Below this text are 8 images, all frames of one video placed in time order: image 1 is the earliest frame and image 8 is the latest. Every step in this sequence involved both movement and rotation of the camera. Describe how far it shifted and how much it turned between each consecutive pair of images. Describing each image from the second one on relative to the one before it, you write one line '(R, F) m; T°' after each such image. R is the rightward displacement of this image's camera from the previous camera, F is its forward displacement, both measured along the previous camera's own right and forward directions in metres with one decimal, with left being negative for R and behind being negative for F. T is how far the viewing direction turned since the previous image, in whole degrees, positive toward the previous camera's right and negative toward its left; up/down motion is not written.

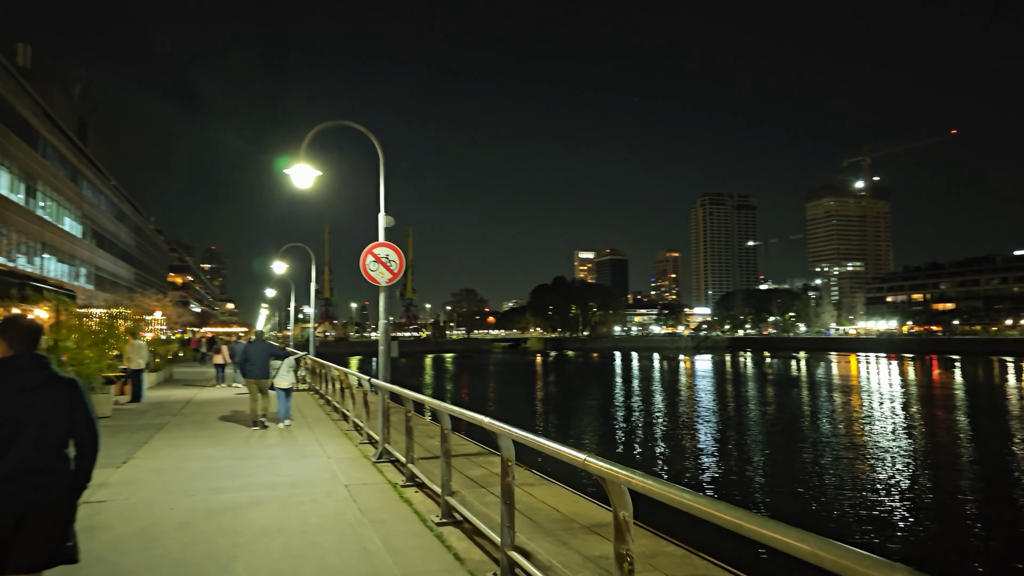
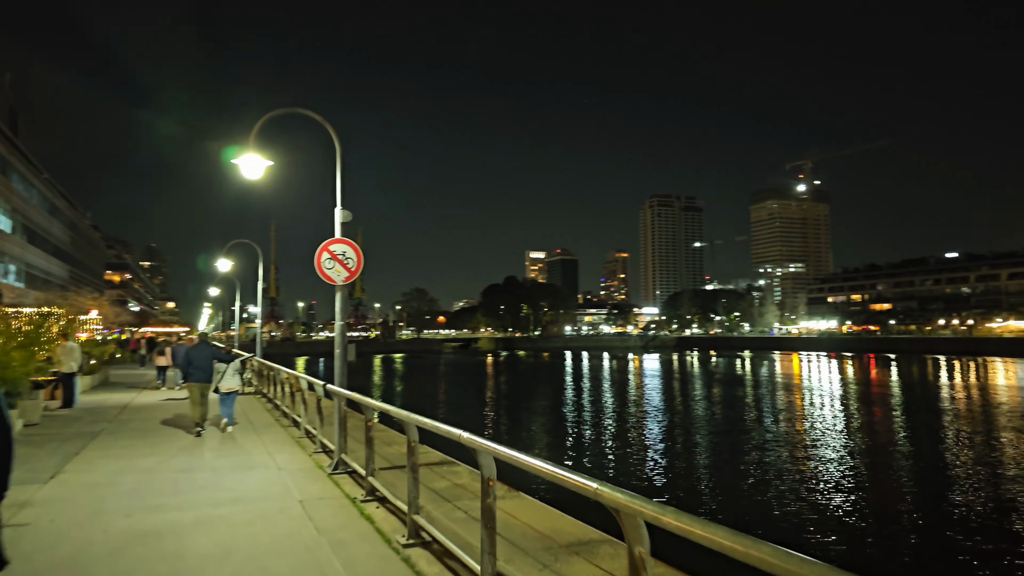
(-0.1, +0.1) m; +4°
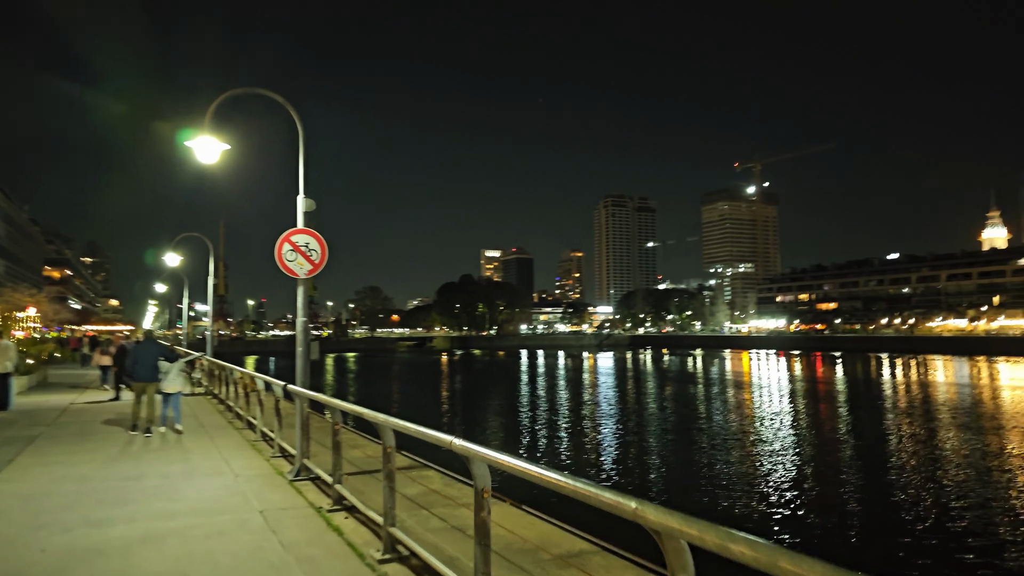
(-0.1, +0.1) m; +4°
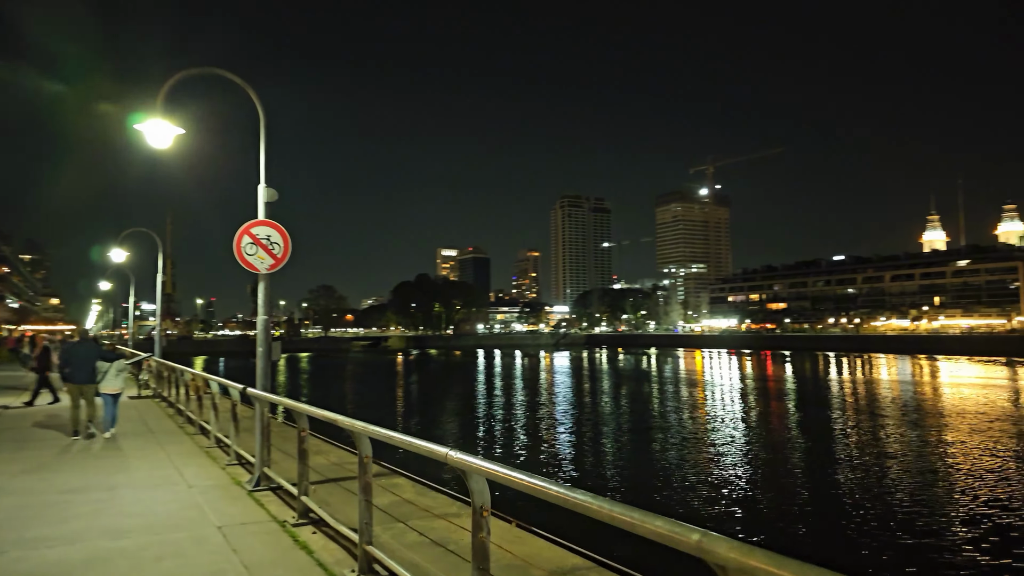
(-0.1, +0.1) m; +3°
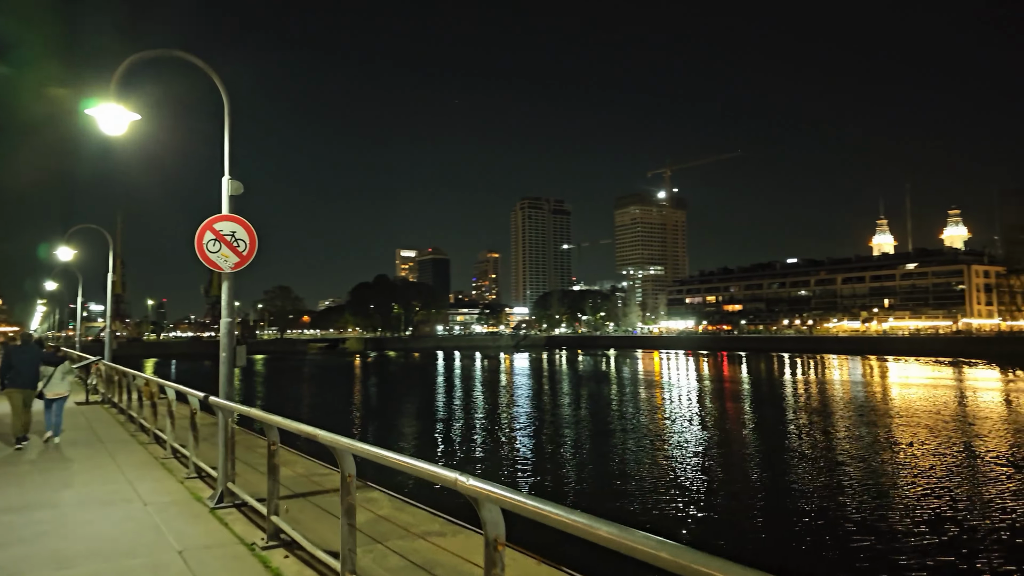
(-0.1, +0.1) m; +3°
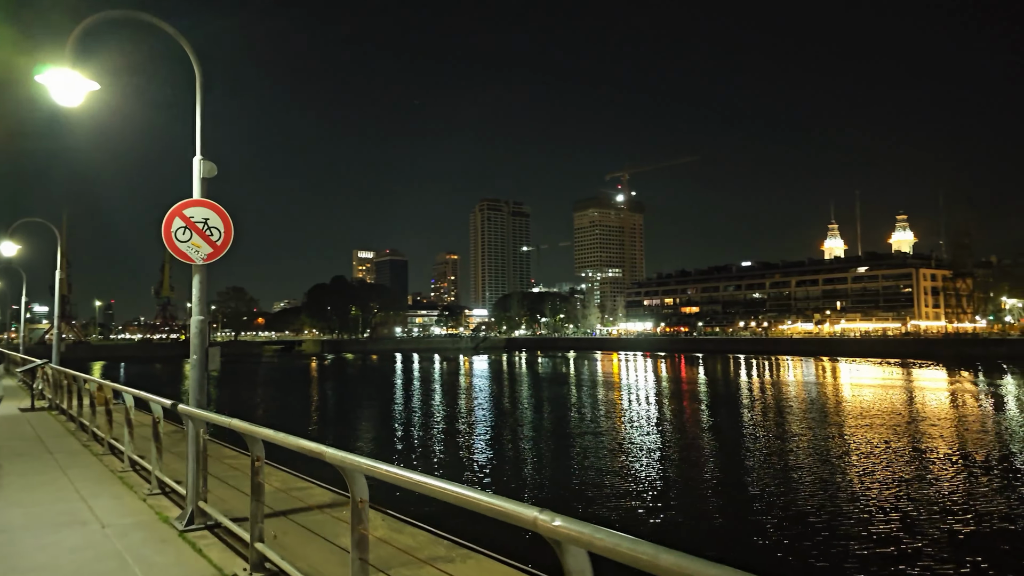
(-0.1, +0.2) m; +3°
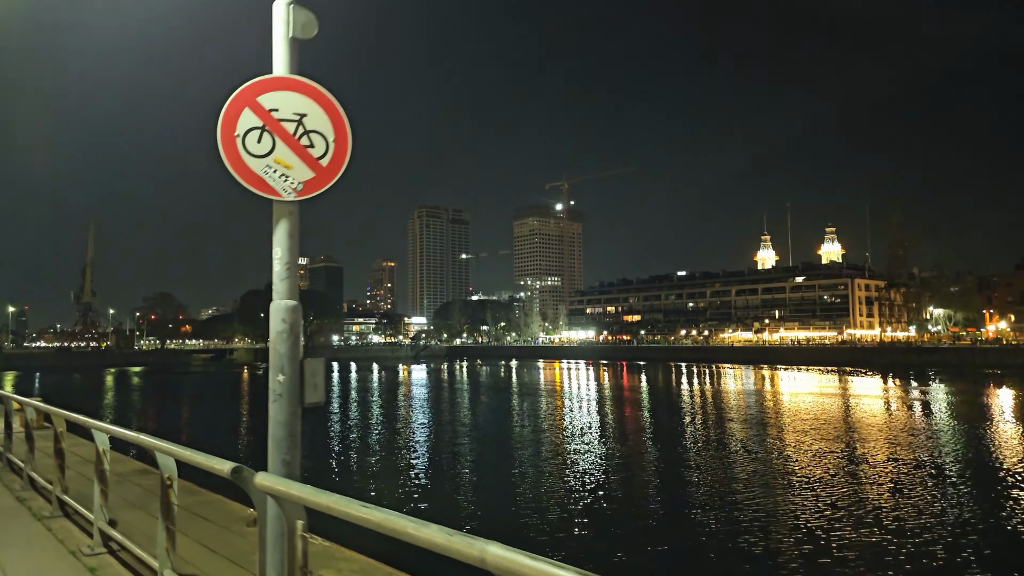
(-0.6, +0.8) m; +5°
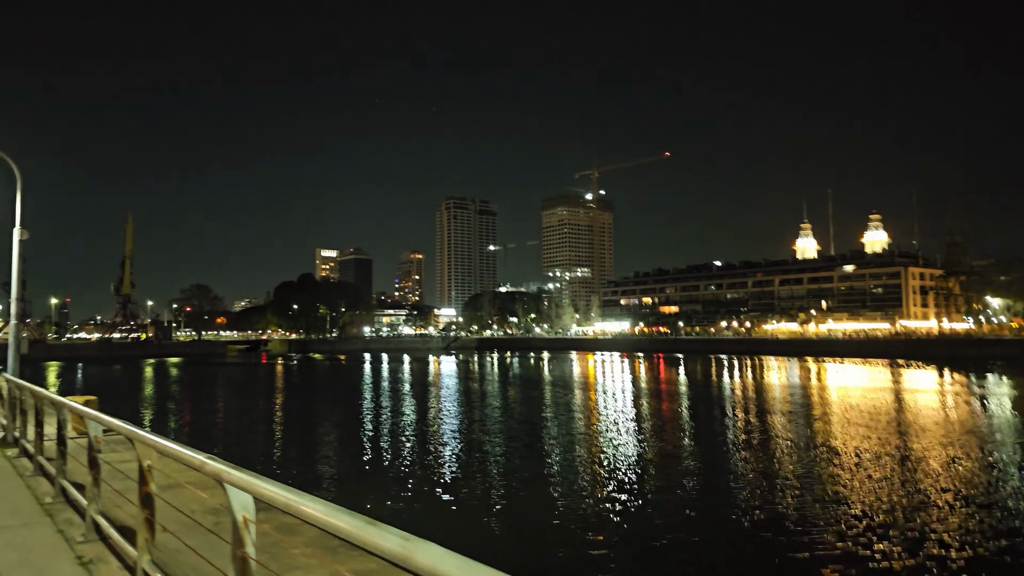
(-0.9, +0.9) m; -2°
